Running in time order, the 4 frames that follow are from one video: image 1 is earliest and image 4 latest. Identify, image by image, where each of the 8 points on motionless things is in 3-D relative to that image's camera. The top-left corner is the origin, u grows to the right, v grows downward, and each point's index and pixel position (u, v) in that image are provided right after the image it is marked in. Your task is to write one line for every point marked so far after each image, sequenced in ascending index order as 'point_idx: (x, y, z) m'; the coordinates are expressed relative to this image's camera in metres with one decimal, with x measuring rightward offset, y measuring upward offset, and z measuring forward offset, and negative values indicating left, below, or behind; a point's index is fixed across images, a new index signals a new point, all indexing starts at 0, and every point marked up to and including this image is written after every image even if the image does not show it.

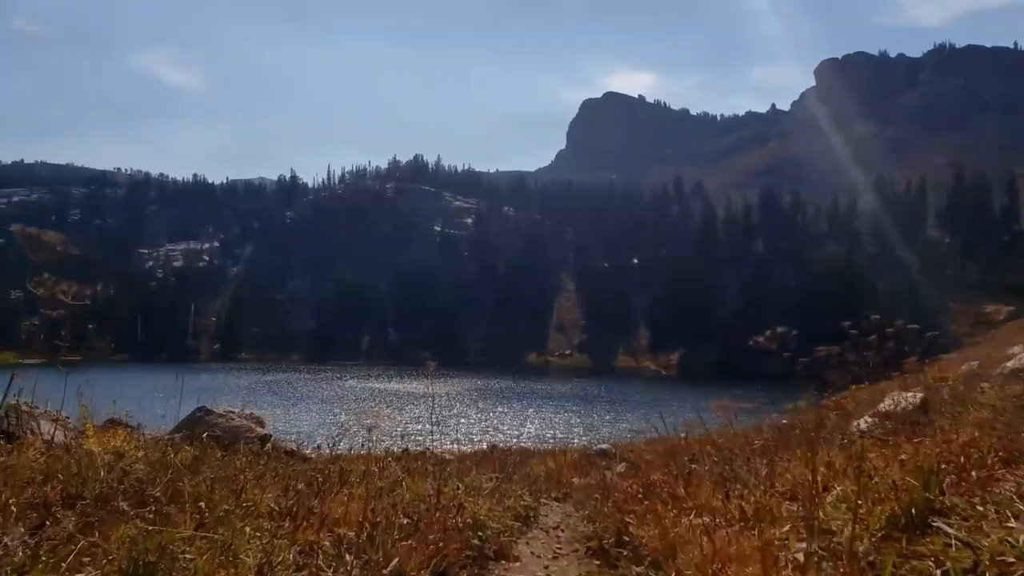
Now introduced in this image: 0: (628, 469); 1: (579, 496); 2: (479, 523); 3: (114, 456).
0: (+2.1, -3.3, +13.7) m
1: (+0.9, -2.7, +9.9) m
2: (-0.3, -2.1, +6.8) m
3: (-4.0, -1.6, +7.4) m
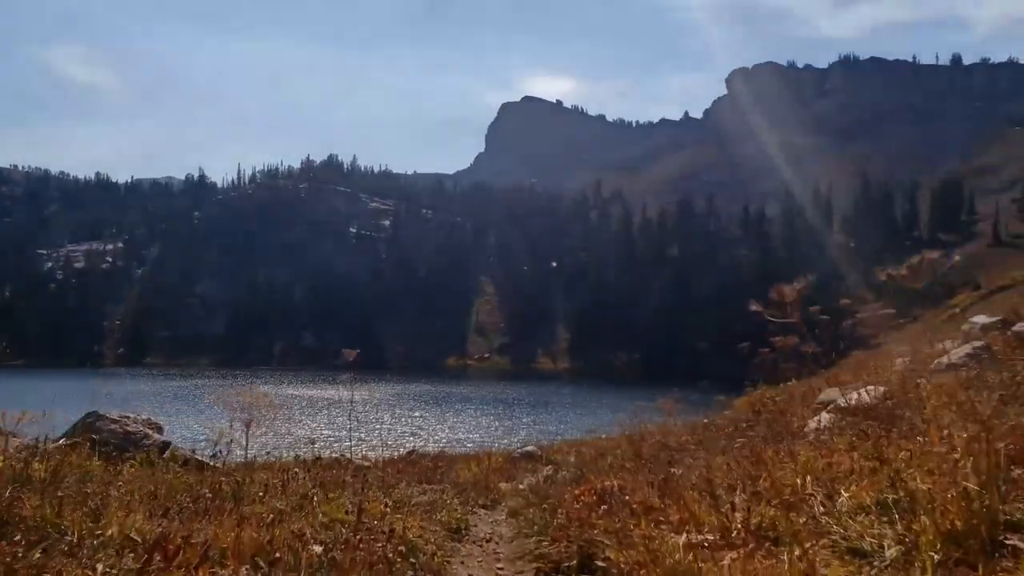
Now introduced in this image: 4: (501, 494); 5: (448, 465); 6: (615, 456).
0: (+0.9, -3.1, +12.8) m
1: (0.0, -2.5, +8.9) m
2: (-0.8, -1.9, +5.7) m
3: (-4.5, -1.4, +5.9) m
4: (-0.1, -2.8, +10.0) m
5: (-1.2, -3.4, +14.5) m
6: (+1.3, -2.1, +9.4) m
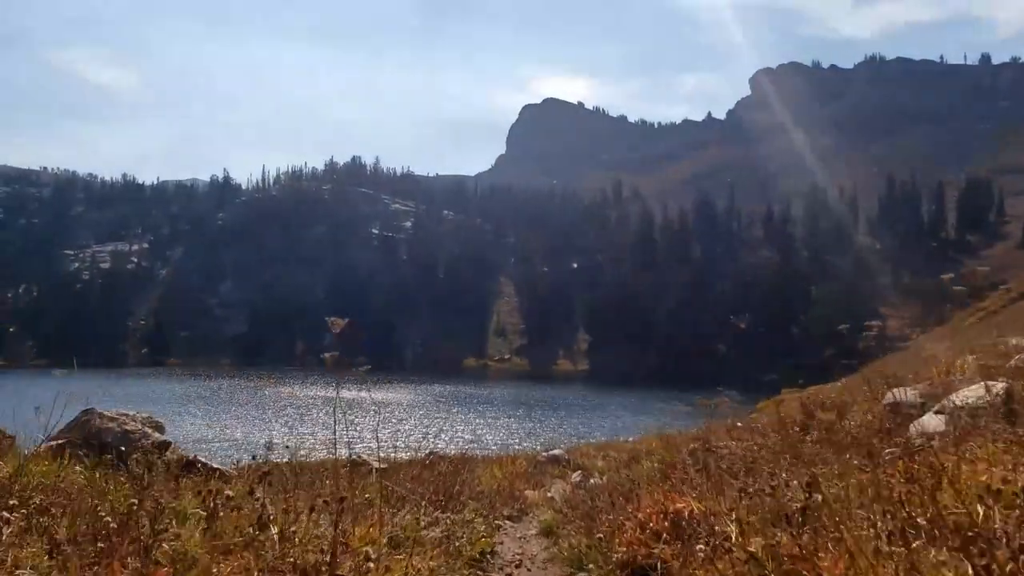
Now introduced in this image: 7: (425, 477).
0: (+1.3, -3.2, +12.5) m
1: (+0.4, -2.6, +8.7) m
2: (-0.5, -2.0, +5.5) m
3: (-4.2, -1.5, +5.8) m
4: (+0.2, -2.9, +9.8) m
5: (-0.7, -3.5, +14.3) m
6: (+1.7, -2.2, +9.2) m
7: (-1.1, -2.7, +10.1) m
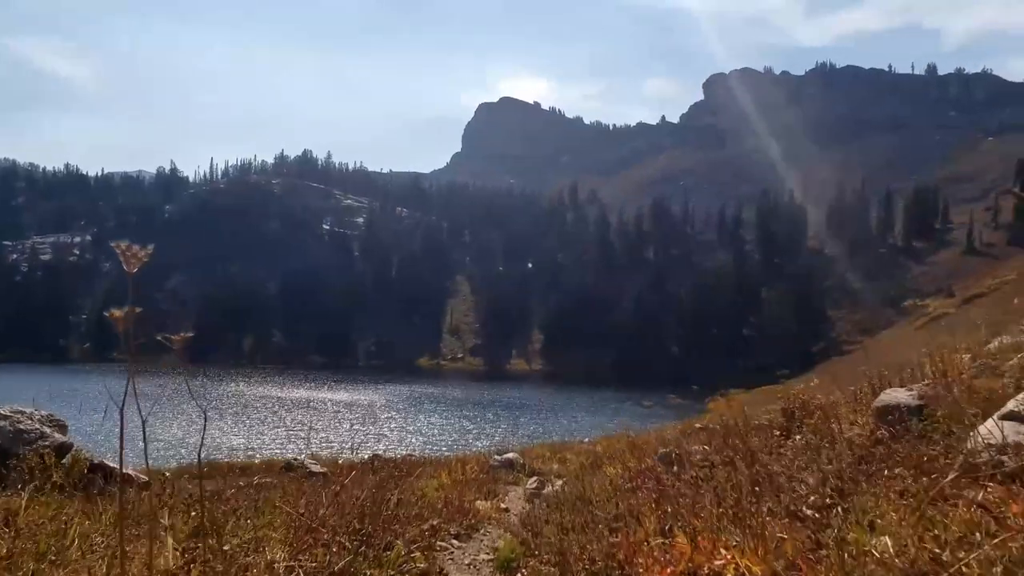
0: (+0.5, -3.2, +11.6) m
1: (-0.1, -2.5, +7.7) m
2: (-0.8, -2.0, +4.5) m
3: (-4.5, -1.4, +4.6) m
4: (-0.4, -2.8, +8.8) m
5: (-1.6, -3.5, +13.3) m
6: (+1.2, -2.1, +8.3) m
7: (-1.7, -2.6, +9.1) m
